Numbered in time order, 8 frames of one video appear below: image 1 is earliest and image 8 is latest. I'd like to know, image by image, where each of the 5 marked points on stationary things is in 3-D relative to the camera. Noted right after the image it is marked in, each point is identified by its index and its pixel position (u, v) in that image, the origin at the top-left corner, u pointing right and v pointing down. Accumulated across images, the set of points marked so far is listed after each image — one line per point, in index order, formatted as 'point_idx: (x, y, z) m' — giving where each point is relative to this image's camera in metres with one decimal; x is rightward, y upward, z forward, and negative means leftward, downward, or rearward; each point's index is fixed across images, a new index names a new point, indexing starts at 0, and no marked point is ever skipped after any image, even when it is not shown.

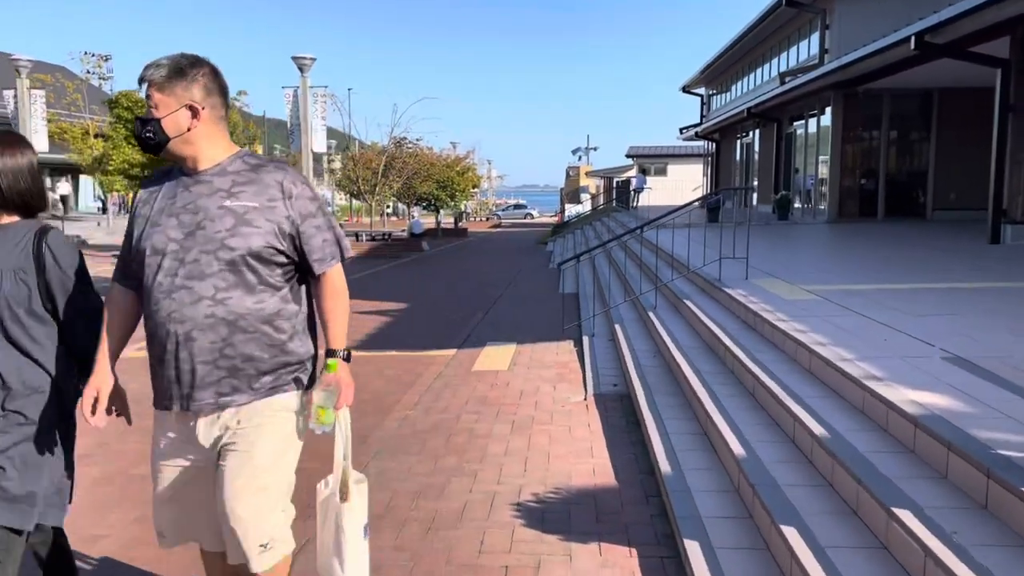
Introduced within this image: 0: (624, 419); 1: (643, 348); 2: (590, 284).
0: (+0.8, -0.9, +5.7) m
1: (+1.2, -0.6, +7.7) m
2: (+1.1, +0.1, +11.9) m
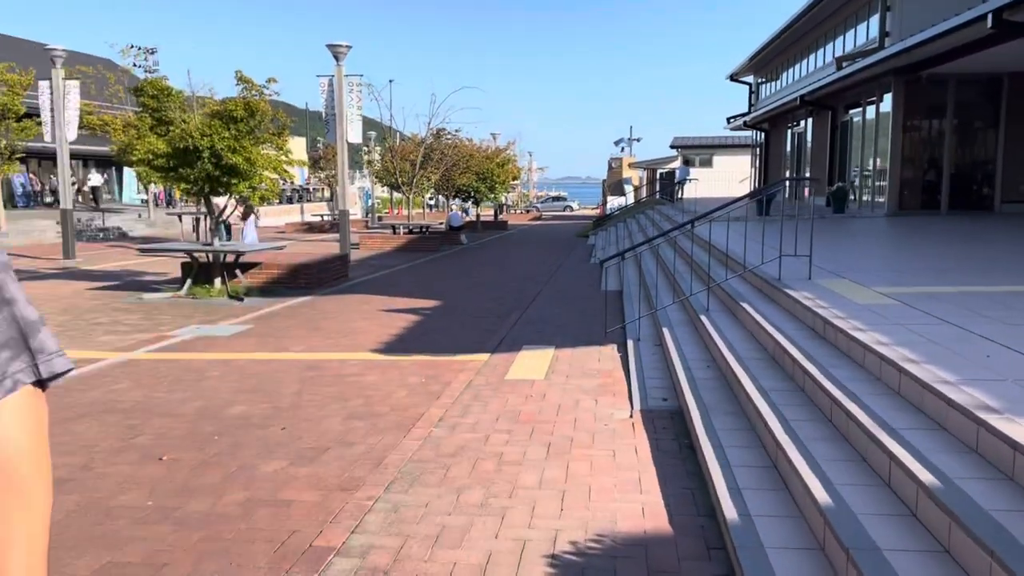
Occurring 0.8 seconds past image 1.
0: (+1.0, -1.0, +5.0) m
1: (+1.6, -0.6, +6.9) m
2: (+1.7, +0.1, +11.1) m
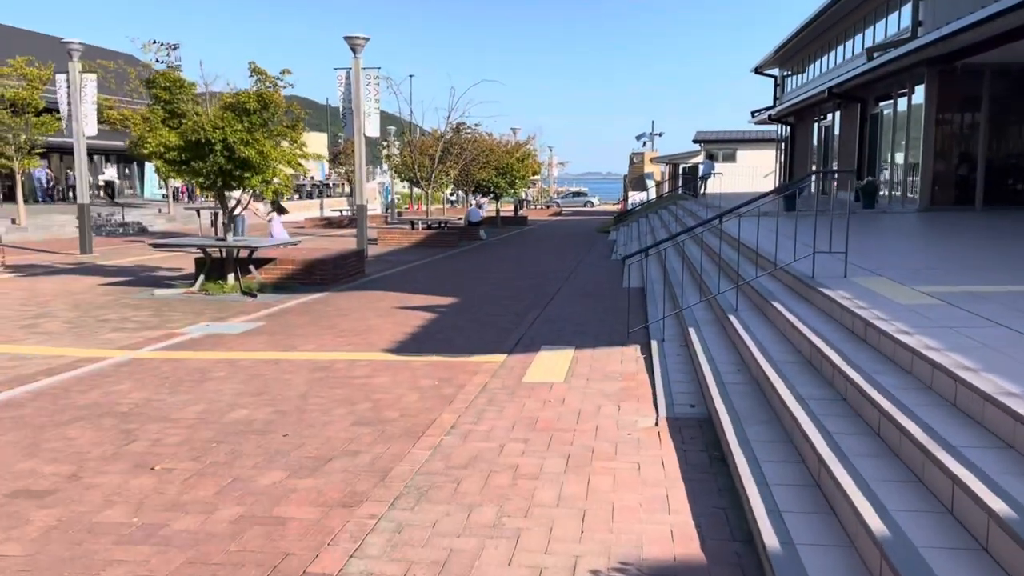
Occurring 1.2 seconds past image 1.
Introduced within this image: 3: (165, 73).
0: (+1.1, -1.0, +4.6) m
1: (+1.7, -0.6, +6.5) m
2: (+1.9, +0.1, +10.7) m
3: (-5.0, +3.1, +11.8) m
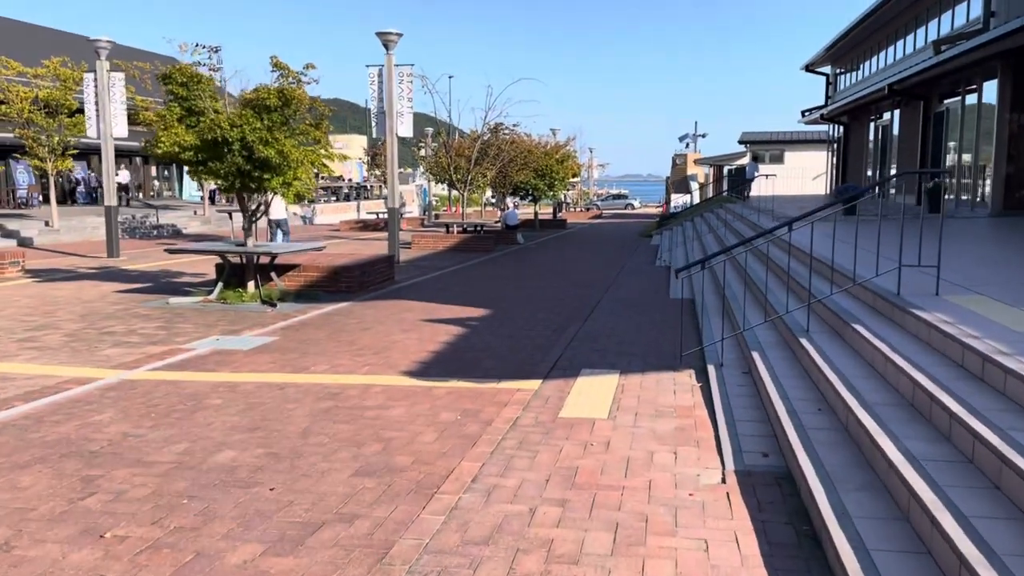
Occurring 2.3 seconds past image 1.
0: (+1.3, -1.1, +3.7) m
1: (+1.9, -0.7, +5.5) m
2: (+2.4, 0.0, +9.7) m
3: (-4.5, +3.0, +11.1) m
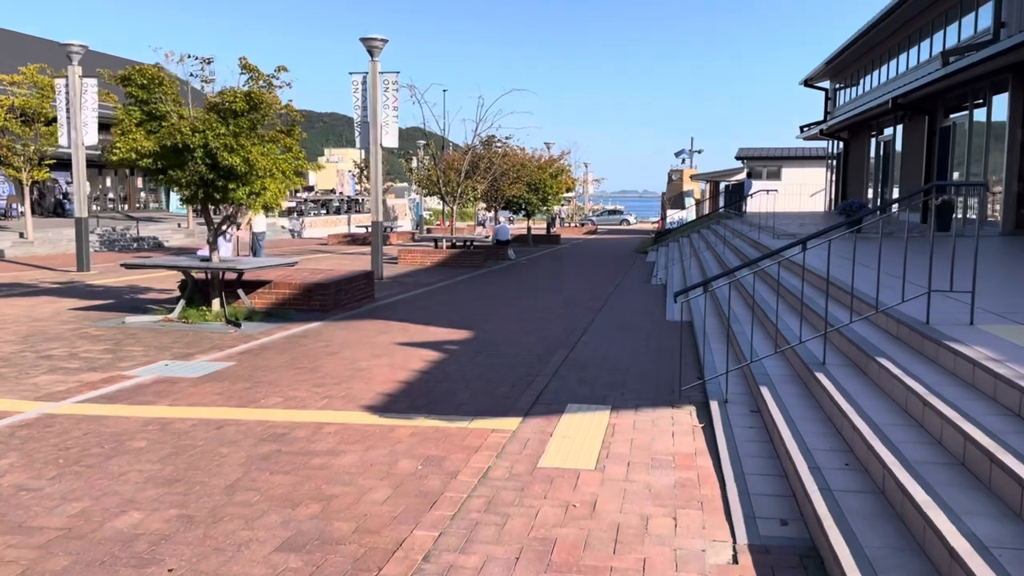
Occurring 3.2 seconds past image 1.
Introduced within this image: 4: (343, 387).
0: (+1.1, -1.2, +2.8) m
1: (+1.8, -0.9, +4.7) m
2: (+2.2, -0.3, +8.9) m
3: (-4.7, +2.8, +10.3) m
4: (-1.4, -0.8, +6.9) m
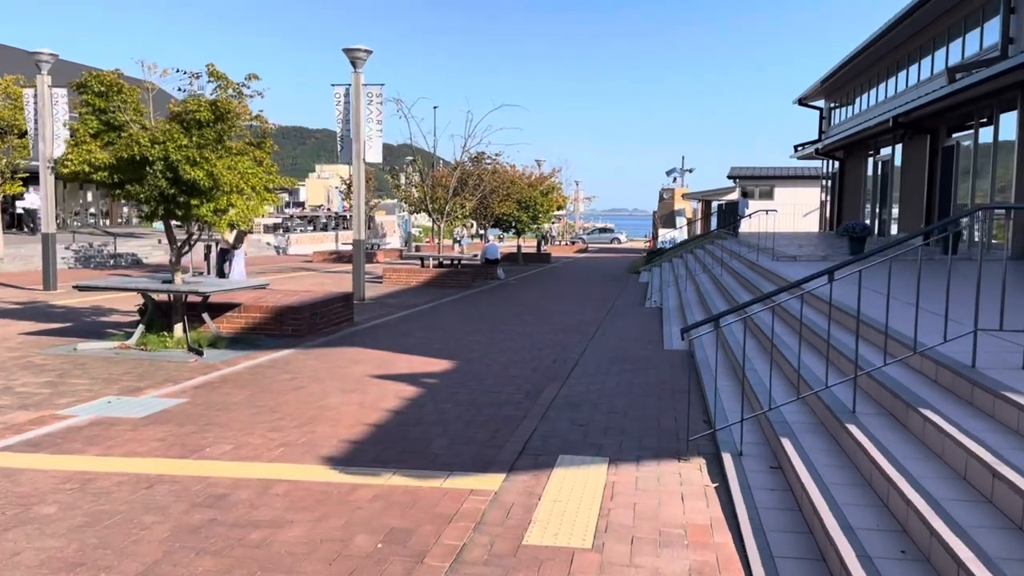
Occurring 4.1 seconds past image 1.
0: (+1.0, -1.4, +2.0) m
1: (+1.7, -1.1, +3.9) m
2: (+2.0, -0.6, +8.1) m
3: (-4.8, +2.5, +9.5) m
4: (-1.6, -1.1, +6.0) m
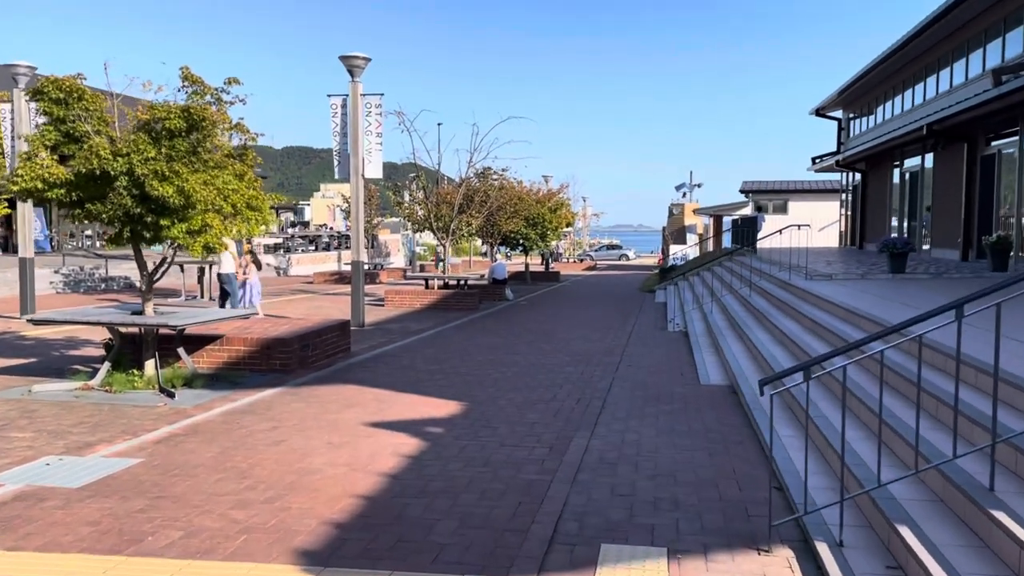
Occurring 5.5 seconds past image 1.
0: (+1.1, -1.5, +0.8) m
1: (+1.8, -1.2, +2.7) m
2: (+2.2, -0.8, +6.9) m
3: (-4.7, +2.1, +8.4) m
4: (-1.4, -1.3, +4.8) m
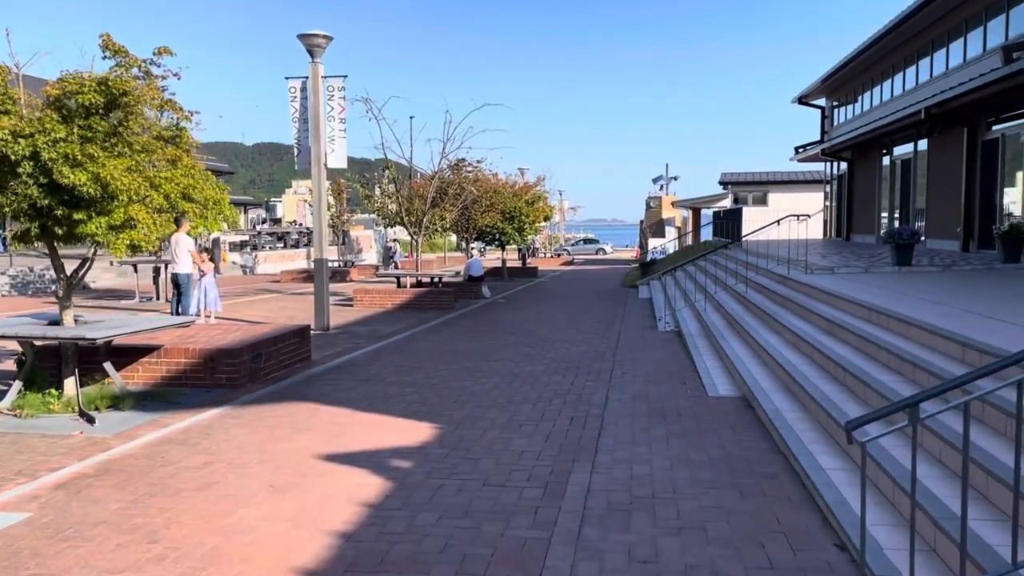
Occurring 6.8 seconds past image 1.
0: (+1.2, -1.5, -0.3) m
1: (+1.8, -1.3, +1.6) m
2: (+2.1, -0.8, +5.8) m
3: (-4.9, +2.1, +7.0) m
4: (-1.5, -1.3, +3.6) m
